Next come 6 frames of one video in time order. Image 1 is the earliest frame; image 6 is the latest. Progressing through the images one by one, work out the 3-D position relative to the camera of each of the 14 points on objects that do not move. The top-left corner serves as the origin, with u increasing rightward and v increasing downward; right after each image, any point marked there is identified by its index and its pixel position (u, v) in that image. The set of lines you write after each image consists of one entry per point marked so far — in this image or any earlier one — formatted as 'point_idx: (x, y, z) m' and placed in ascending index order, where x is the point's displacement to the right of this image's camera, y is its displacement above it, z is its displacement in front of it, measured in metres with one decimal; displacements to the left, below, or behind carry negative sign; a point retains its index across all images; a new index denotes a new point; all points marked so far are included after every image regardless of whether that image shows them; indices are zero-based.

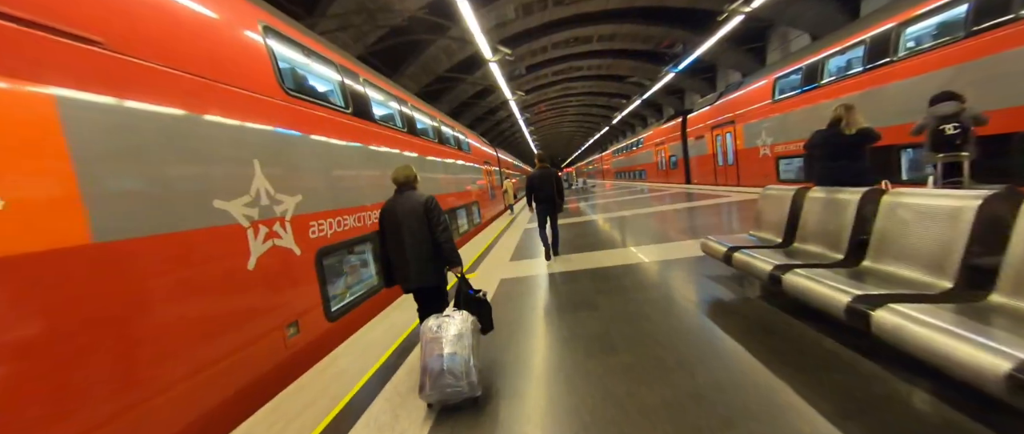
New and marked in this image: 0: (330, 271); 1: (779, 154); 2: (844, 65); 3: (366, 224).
0: (-1.8, -0.5, +3.4) m
1: (+7.4, +1.7, +9.4) m
2: (+7.0, +3.2, +7.2) m
3: (-1.8, -0.1, +4.1) m
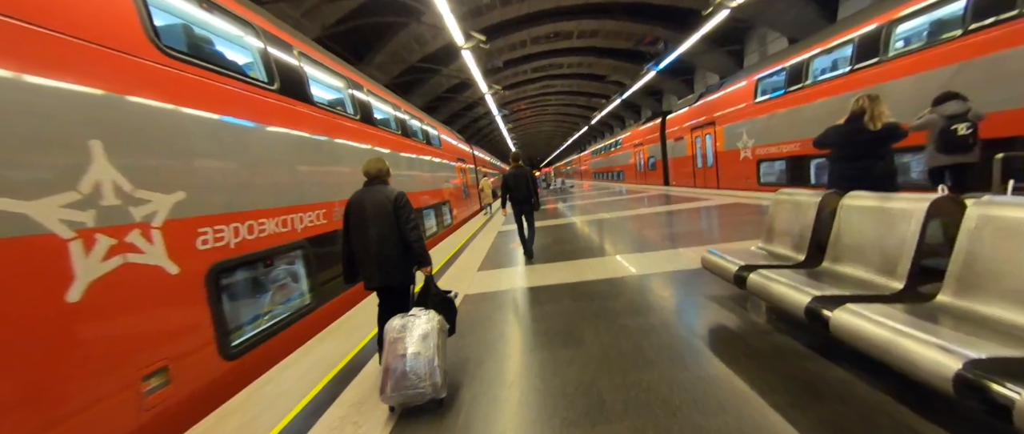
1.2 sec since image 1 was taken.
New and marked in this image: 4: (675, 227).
0: (-2.1, -0.6, +2.6) m
1: (+6.7, +1.6, +9.2) m
2: (+6.5, +3.1, +7.0) m
3: (-2.1, -0.1, +3.3) m
4: (+3.9, -0.2, +8.3) m
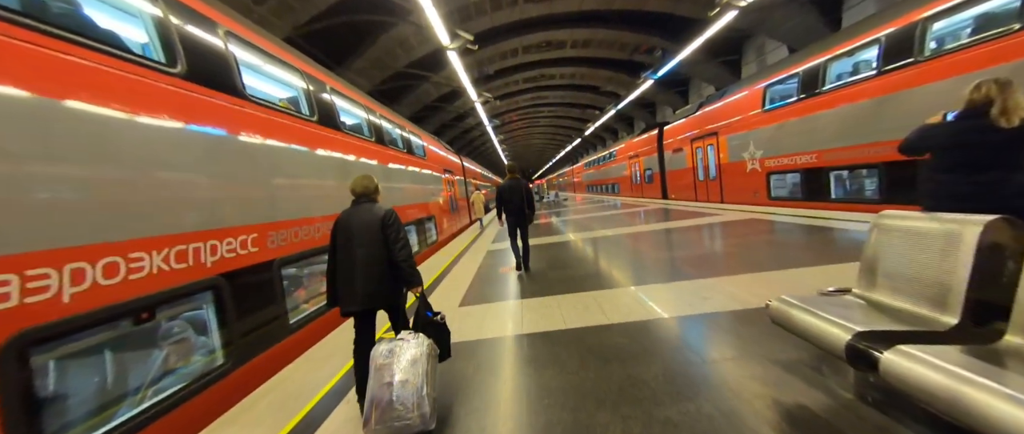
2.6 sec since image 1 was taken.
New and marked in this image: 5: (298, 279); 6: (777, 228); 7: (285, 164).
0: (-2.2, -0.7, +1.7) m
1: (+6.5, +1.2, +8.6) m
2: (+6.3, +2.8, +6.4) m
3: (-2.2, -0.3, +2.4) m
4: (+3.7, -0.6, +7.5) m
5: (-2.3, -0.7, +3.6) m
6: (+5.7, -0.2, +7.4) m
7: (-2.4, +0.6, +3.5) m
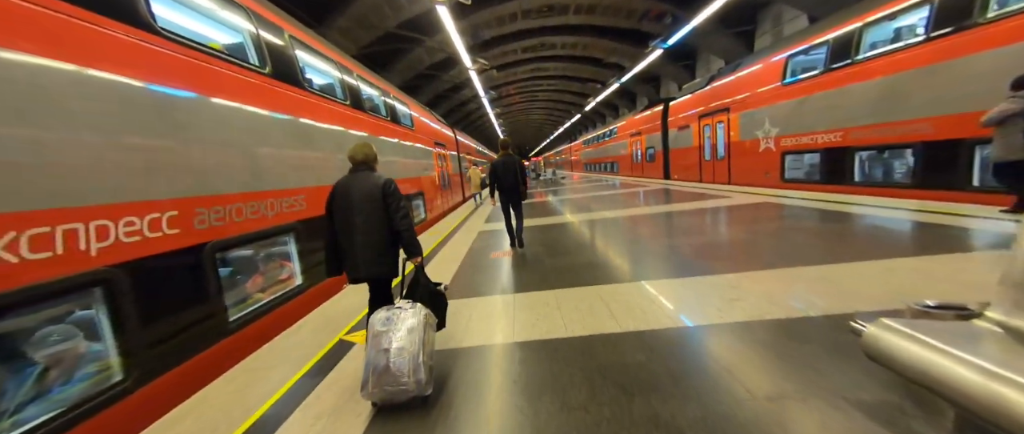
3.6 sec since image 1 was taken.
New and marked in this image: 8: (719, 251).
0: (-2.2, -0.6, +1.1) m
1: (+6.4, +1.6, +8.0) m
2: (+6.3, +3.0, +5.7) m
3: (-2.2, -0.2, +1.8) m
4: (+3.6, -0.2, +7.0) m
5: (-2.4, -0.4, +3.0) m
6: (+5.6, +0.1, +6.9) m
7: (-2.4, +0.8, +2.9) m
8: (+3.2, -0.5, +5.4) m
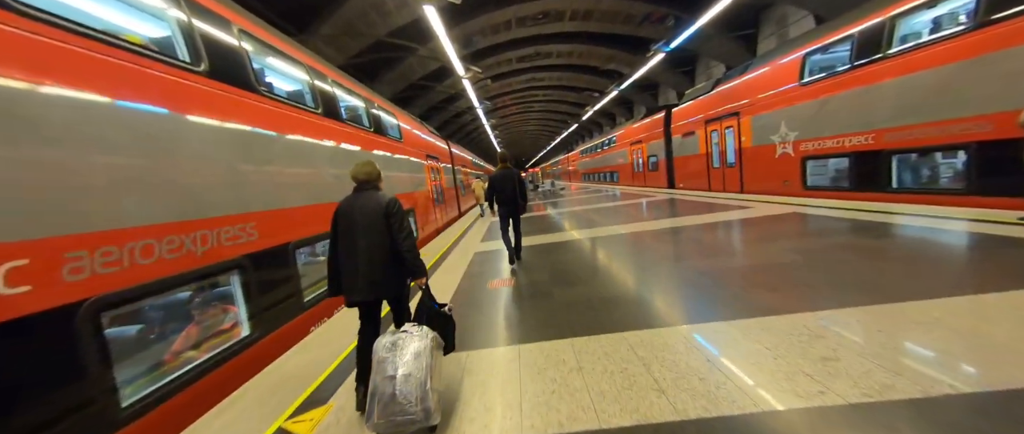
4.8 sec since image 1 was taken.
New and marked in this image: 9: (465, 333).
0: (-2.2, -0.8, +0.4) m
1: (+6.3, +1.4, +7.4) m
2: (+6.2, +2.9, +5.2) m
3: (-2.2, -0.4, +1.1) m
4: (+3.6, -0.5, +6.3) m
5: (-2.3, -0.7, +2.3) m
6: (+5.6, -0.1, +6.3) m
7: (-2.4, +0.5, +2.2) m
8: (+3.2, -0.7, +4.7) m
9: (-0.4, -1.1, +3.5) m
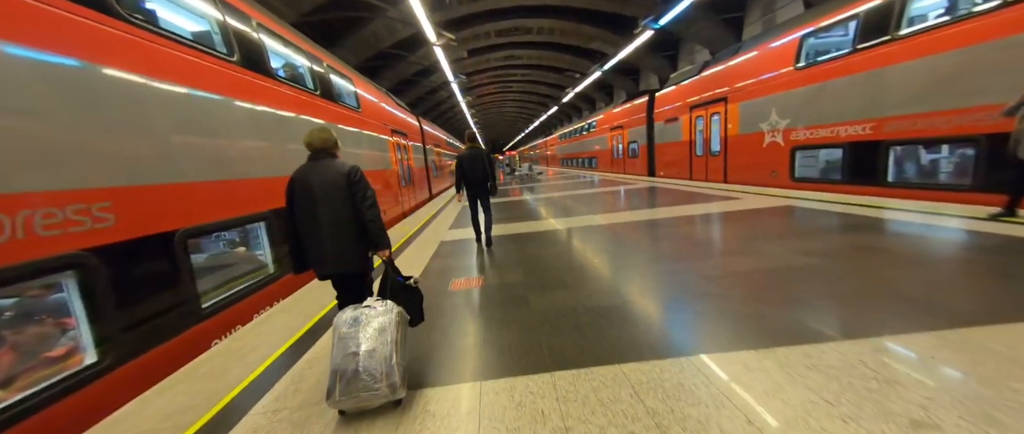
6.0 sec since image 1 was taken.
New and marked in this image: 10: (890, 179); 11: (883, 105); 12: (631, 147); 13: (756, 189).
0: (-2.3, -0.8, -0.4) m
1: (+5.8, +1.5, +7.1) m
2: (+5.9, +2.9, +4.8) m
3: (-2.3, -0.3, +0.2) m
4: (+3.1, -0.3, +5.9) m
5: (-2.5, -0.6, +1.5) m
6: (+5.1, 0.0, +5.9) m
7: (-2.6, +0.6, +1.3) m
8: (+2.9, -0.6, +4.3) m
9: (-0.7, -1.0, +2.8) m
10: (+6.2, +0.6, +5.7) m
11: (+5.8, +1.7, +5.4) m
12: (+5.4, +3.2, +15.7) m
13: (+5.8, +0.7, +8.2) m
